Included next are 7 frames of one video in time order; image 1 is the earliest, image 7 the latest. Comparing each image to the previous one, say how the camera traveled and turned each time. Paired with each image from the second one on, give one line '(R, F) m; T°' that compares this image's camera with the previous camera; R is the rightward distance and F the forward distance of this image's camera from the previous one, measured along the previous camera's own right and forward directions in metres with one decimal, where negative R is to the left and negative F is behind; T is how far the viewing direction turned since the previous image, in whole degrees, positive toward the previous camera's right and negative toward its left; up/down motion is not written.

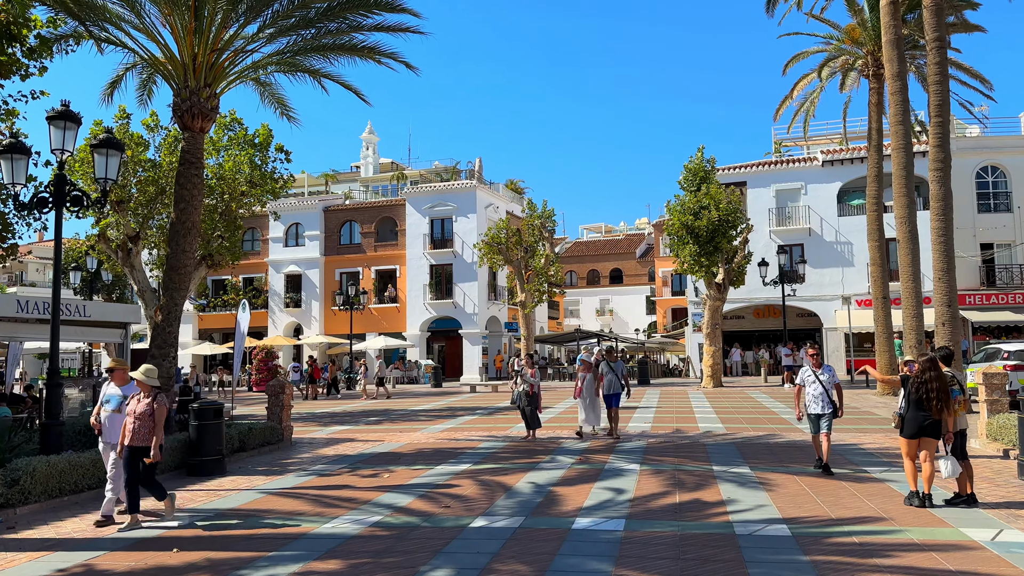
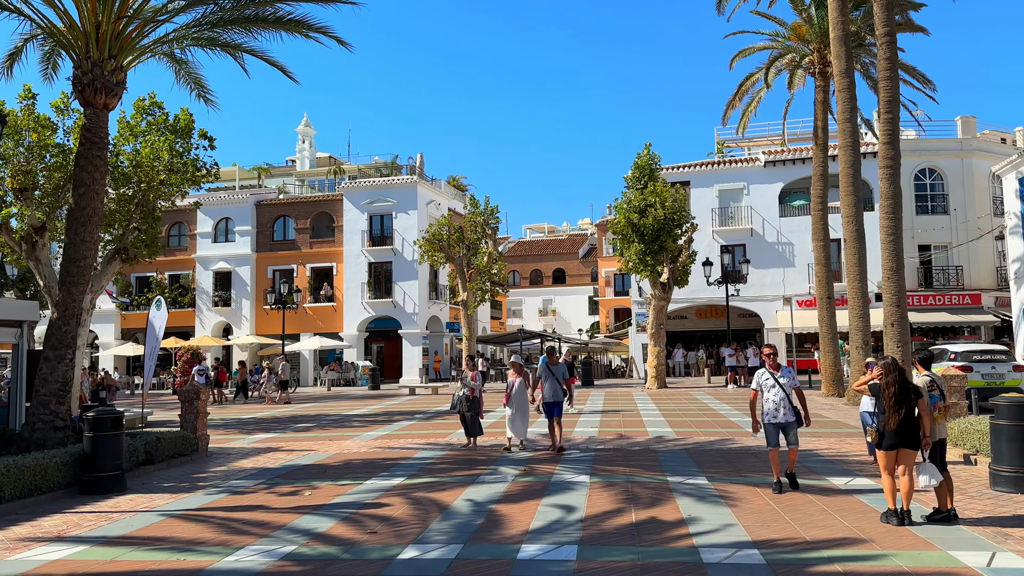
(0.0, +0.9) m; +4°
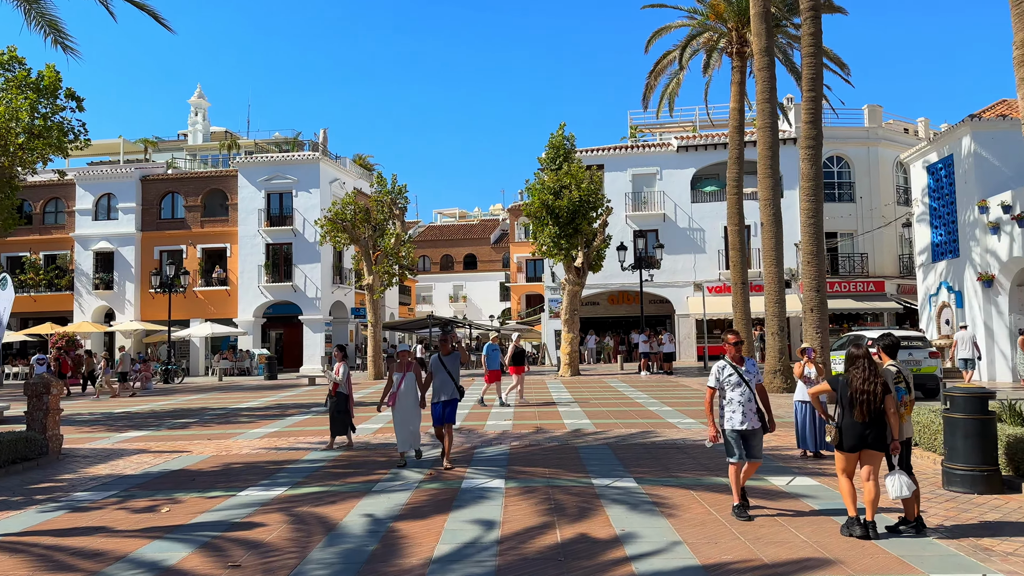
(+0.1, +1.3) m; +6°
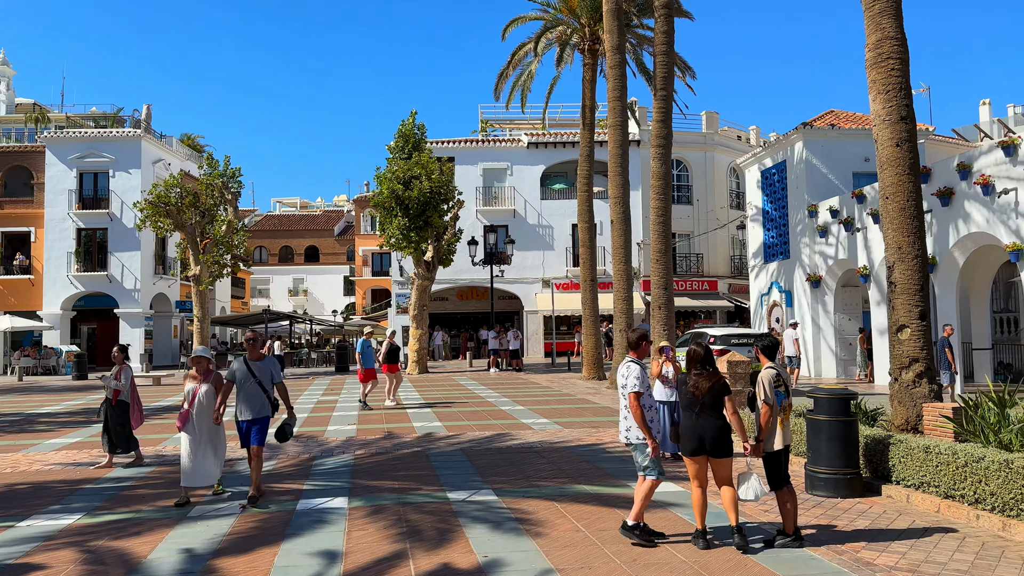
(0.0, +0.8) m; +11°
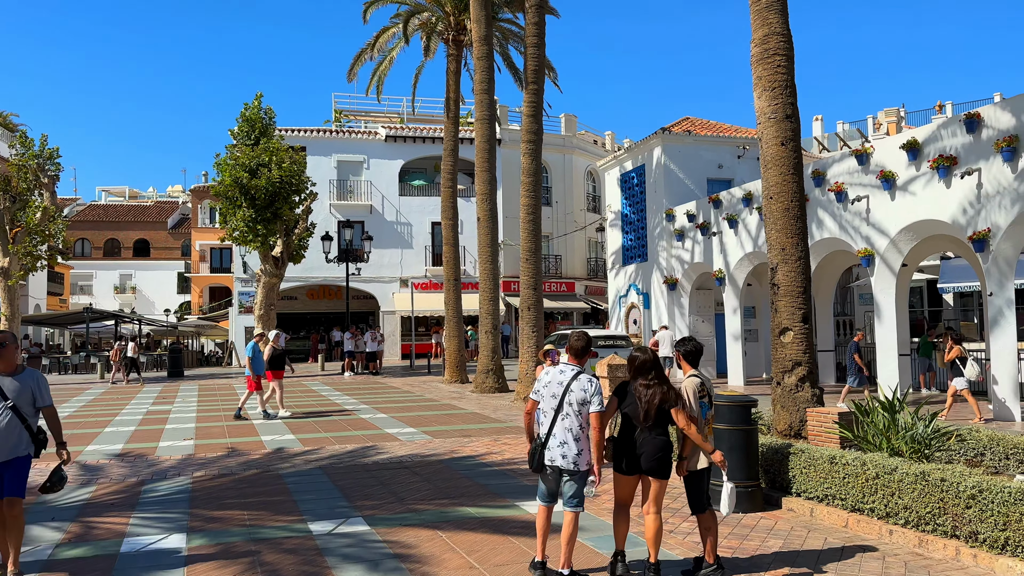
(-0.2, +0.9) m; +11°
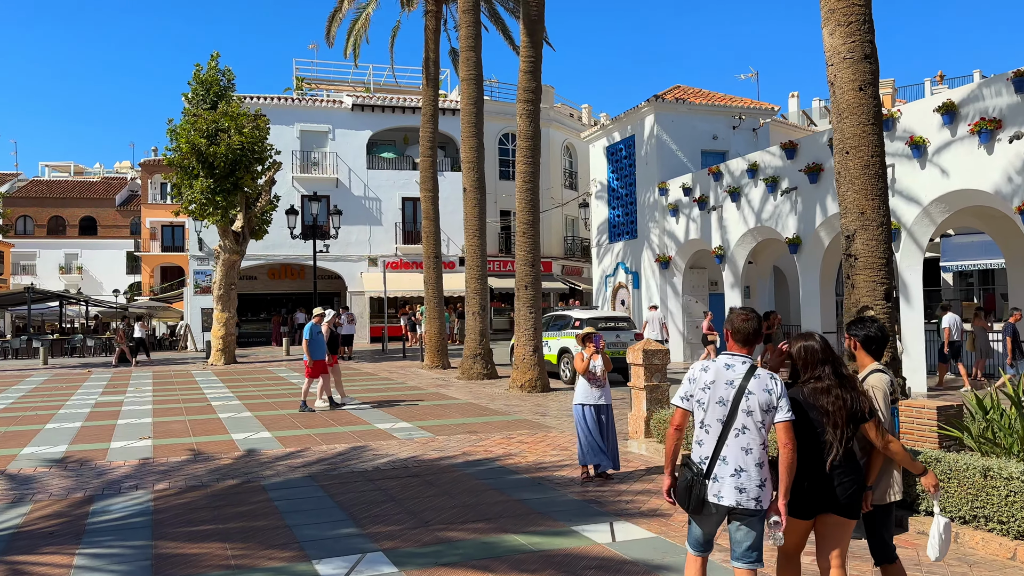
(-0.7, +1.5) m; +3°
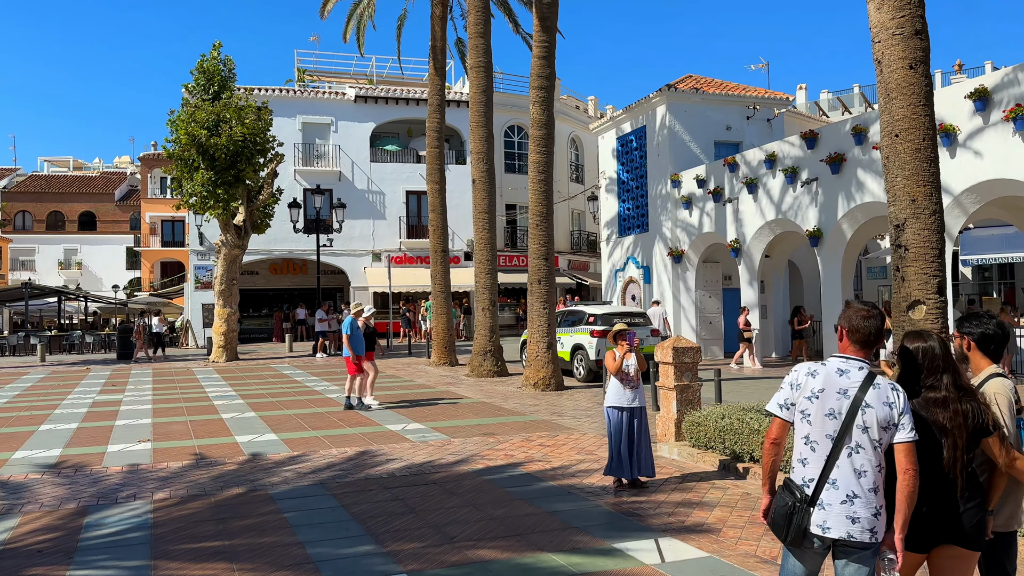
(-0.2, +0.5) m; 0°
